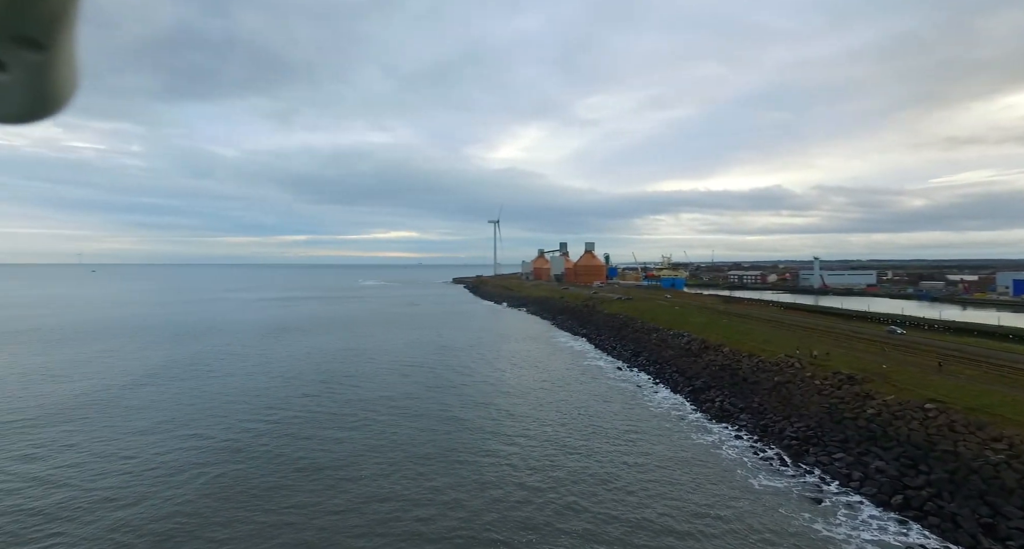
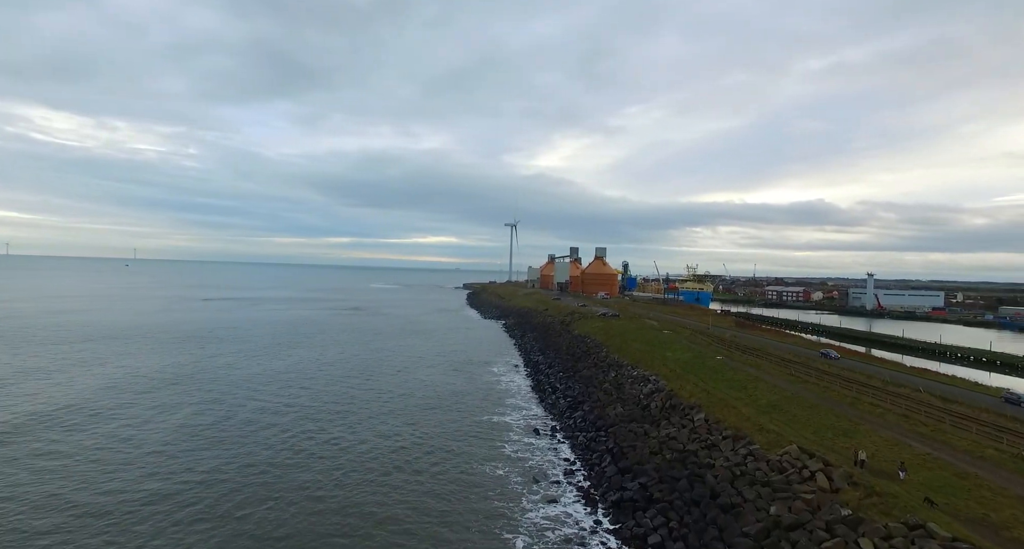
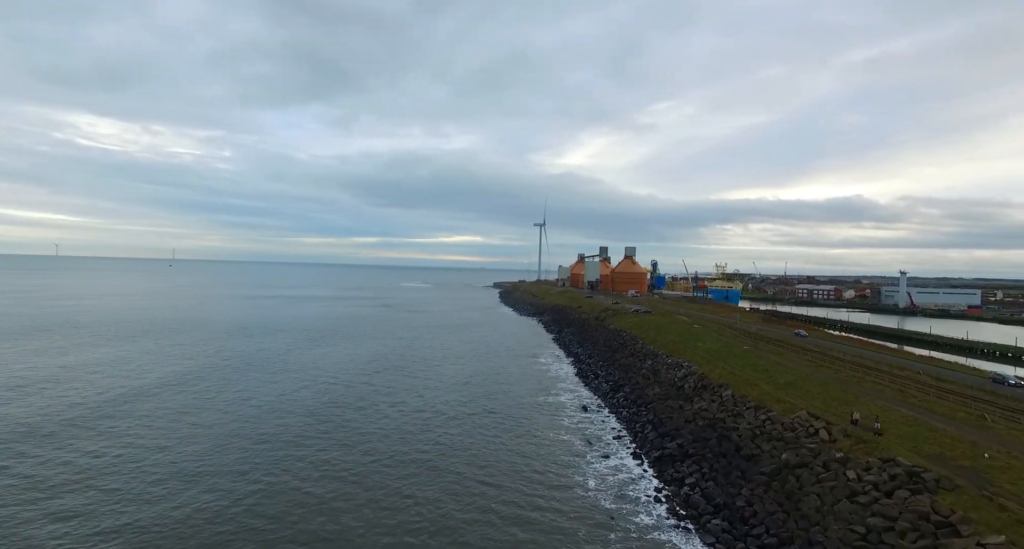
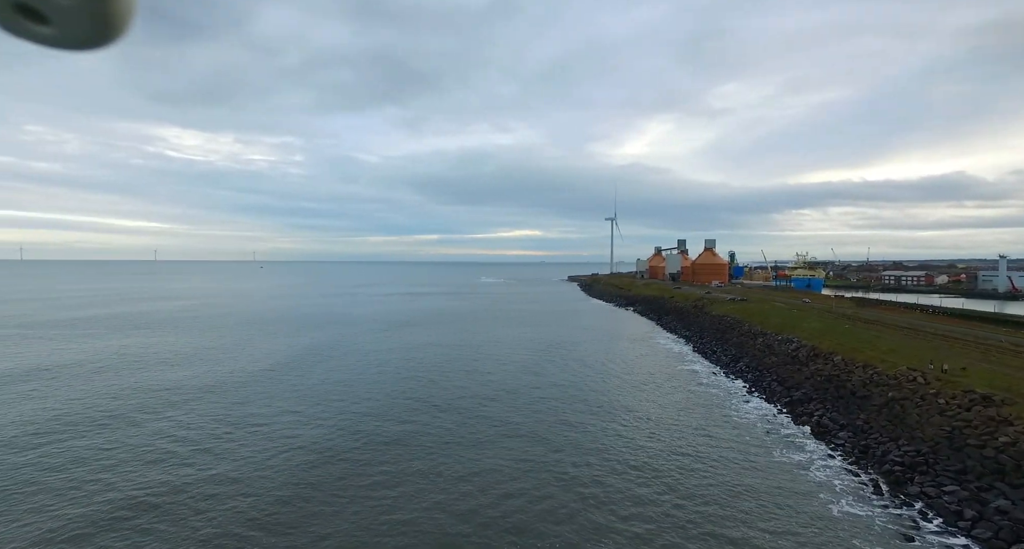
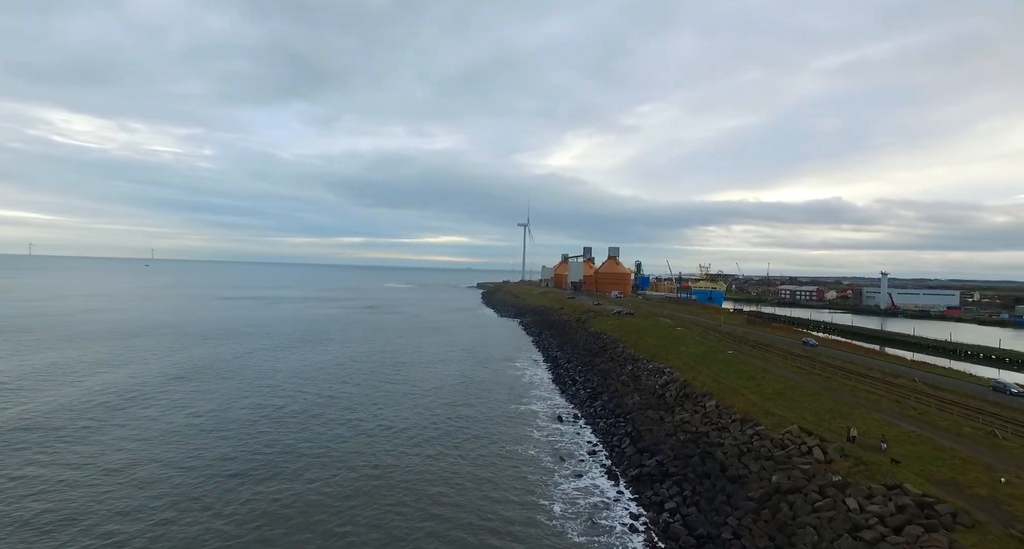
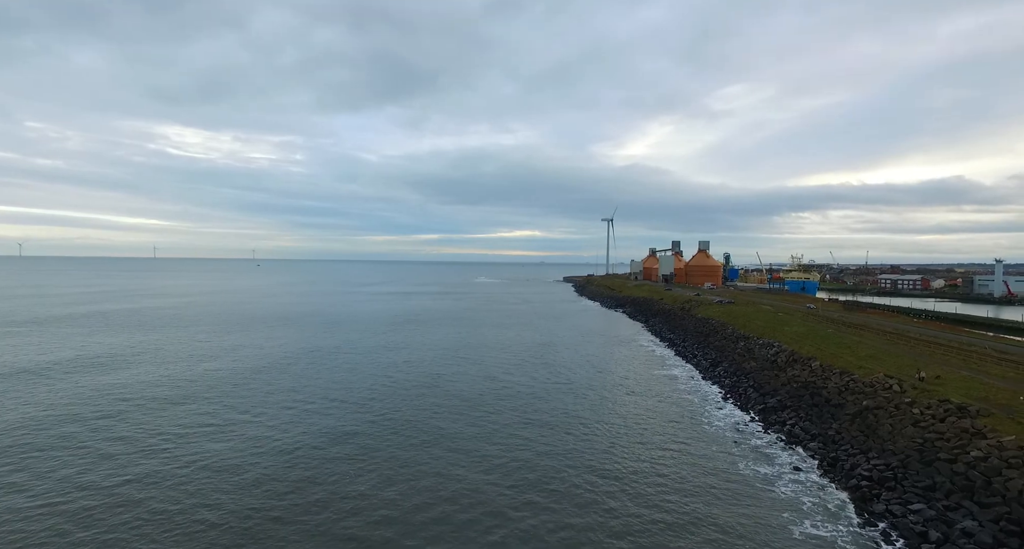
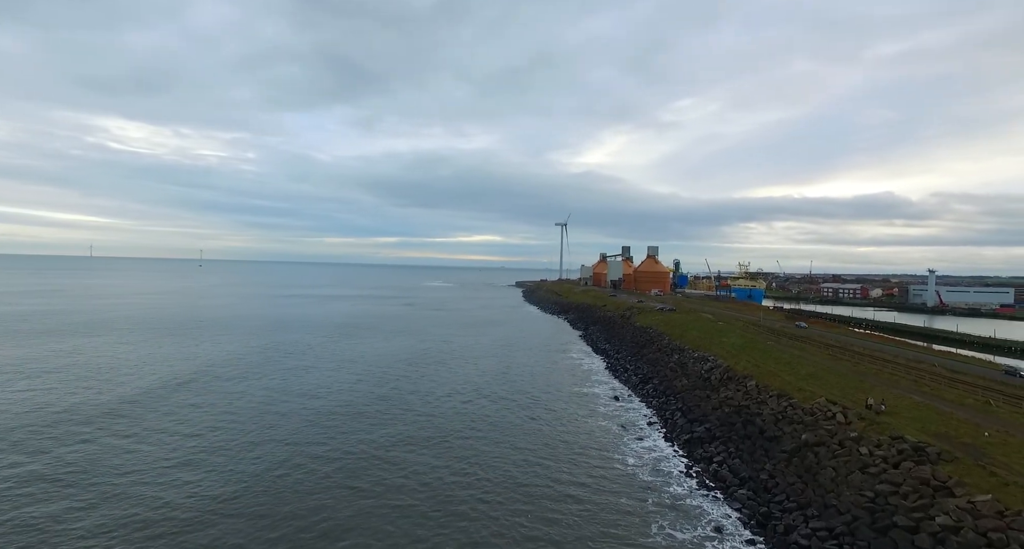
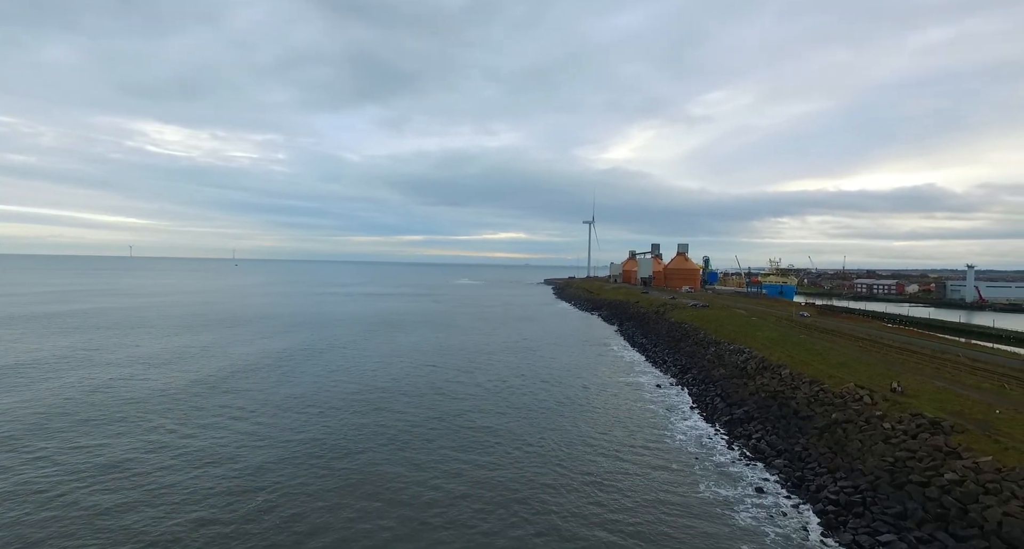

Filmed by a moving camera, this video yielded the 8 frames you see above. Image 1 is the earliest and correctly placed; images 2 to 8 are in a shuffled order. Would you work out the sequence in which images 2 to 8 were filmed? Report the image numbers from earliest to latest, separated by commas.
4, 6, 8, 7, 3, 5, 2
